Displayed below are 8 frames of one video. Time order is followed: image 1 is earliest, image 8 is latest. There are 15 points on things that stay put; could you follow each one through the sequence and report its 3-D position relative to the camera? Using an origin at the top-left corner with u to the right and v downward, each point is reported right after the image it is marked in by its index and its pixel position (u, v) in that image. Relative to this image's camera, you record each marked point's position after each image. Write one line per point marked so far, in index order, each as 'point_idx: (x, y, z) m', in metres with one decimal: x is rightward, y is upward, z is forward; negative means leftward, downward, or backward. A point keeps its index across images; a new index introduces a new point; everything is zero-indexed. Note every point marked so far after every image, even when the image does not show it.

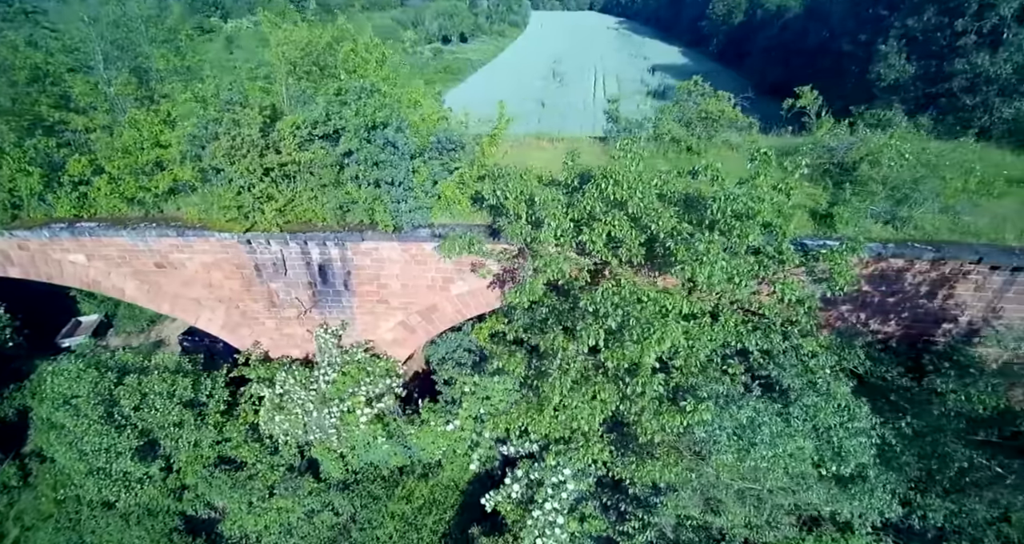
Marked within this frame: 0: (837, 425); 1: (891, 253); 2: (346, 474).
0: (+3.2, -1.5, +5.2) m
1: (+4.6, +0.2, +6.3) m
2: (-2.4, -3.0, +7.6) m
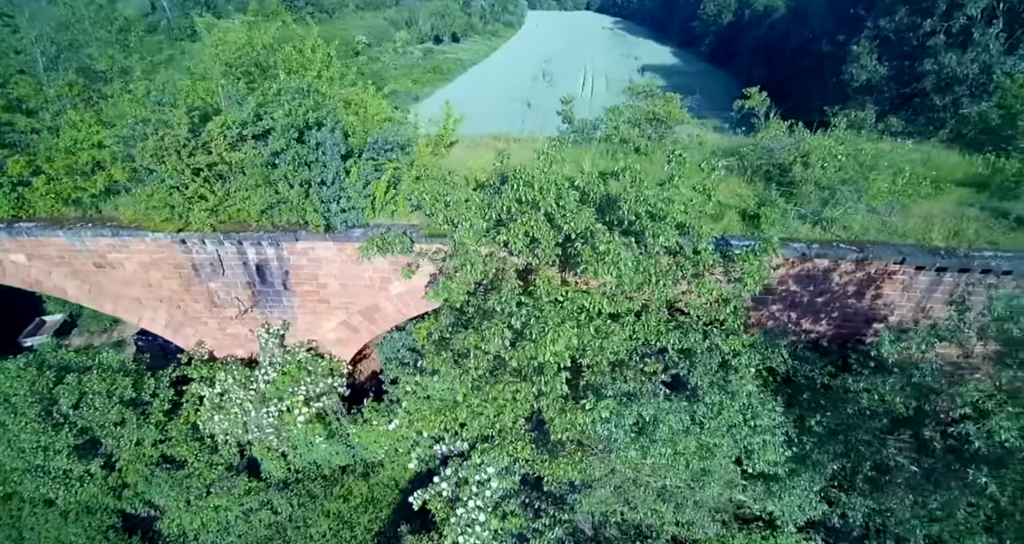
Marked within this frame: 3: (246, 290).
0: (+2.3, -1.5, +5.2) m
1: (+3.7, +0.2, +6.4) m
2: (-3.3, -3.0, +7.7) m
3: (-3.8, -0.3, +7.4) m
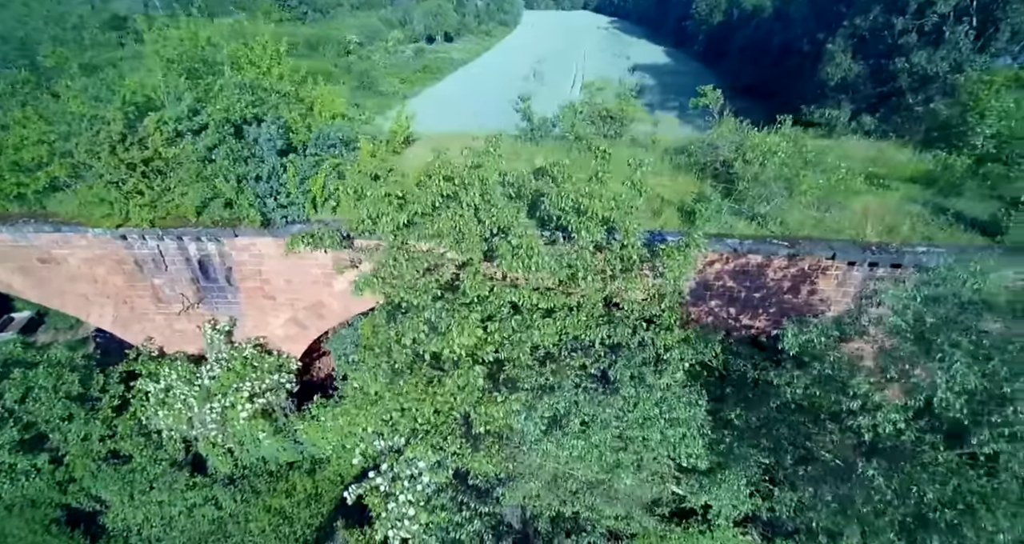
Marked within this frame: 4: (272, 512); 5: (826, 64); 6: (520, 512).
0: (+1.5, -1.5, +5.2) m
1: (+2.9, +0.3, +6.4) m
2: (-4.1, -2.9, +7.7) m
3: (-4.6, -0.2, +7.5) m
4: (-3.3, -3.3, +7.0) m
5: (+10.4, +6.9, +17.3) m
6: (+0.1, -2.9, +6.4) m
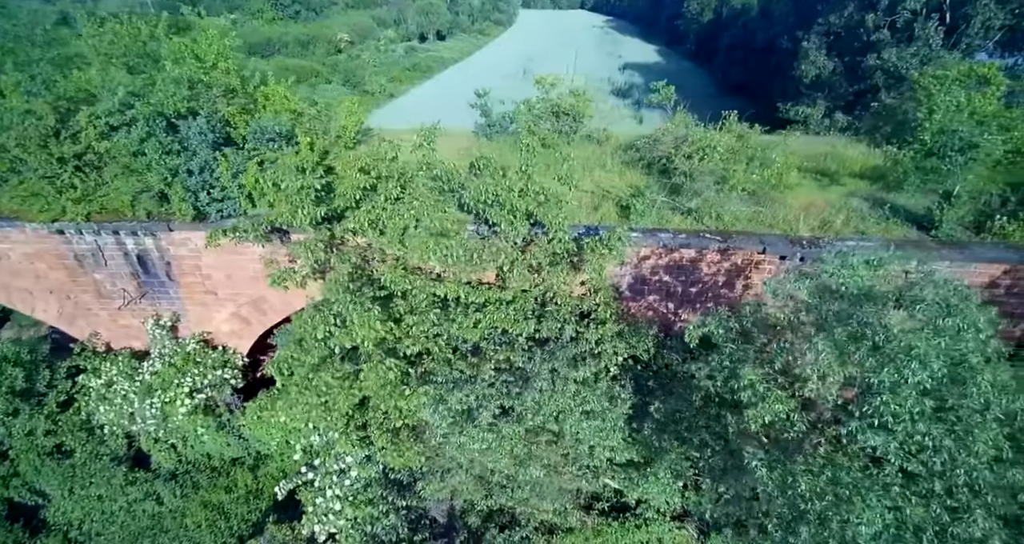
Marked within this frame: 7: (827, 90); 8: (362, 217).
0: (+0.7, -1.4, +5.2) m
1: (+2.0, +0.3, +6.4) m
2: (-4.9, -2.8, +7.7) m
3: (-5.4, -0.1, +7.5) m
4: (-4.1, -3.2, +7.0) m
5: (+9.6, +7.0, +17.3) m
6: (-0.8, -2.9, +6.4) m
7: (+10.2, +5.8, +16.7) m
8: (-1.5, +0.6, +5.4) m
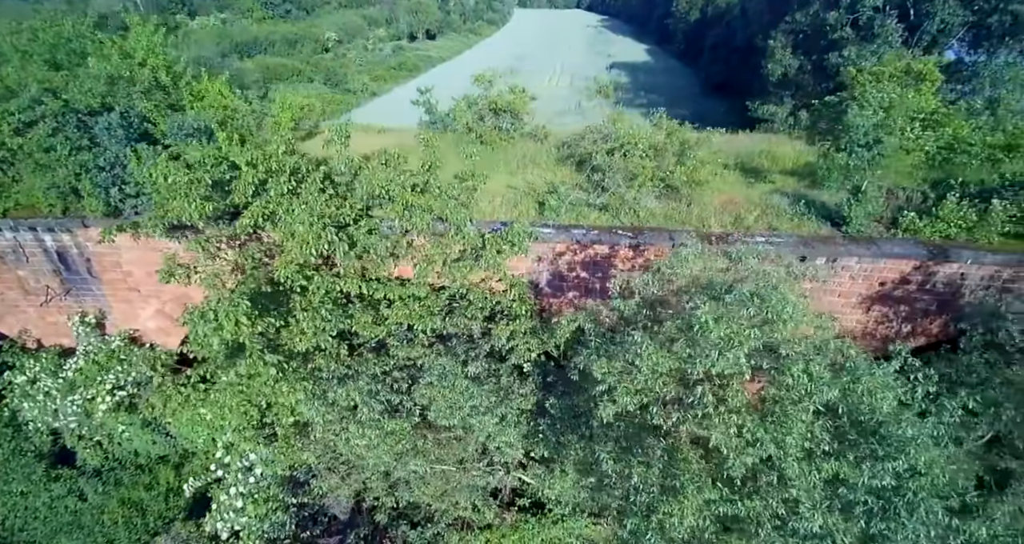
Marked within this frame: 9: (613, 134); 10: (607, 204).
0: (-0.4, -1.4, +5.2) m
1: (+0.9, +0.4, +6.4) m
2: (-6.0, -2.8, +7.7) m
3: (-6.5, -0.1, +7.4) m
4: (-5.2, -3.1, +7.0) m
5: (+8.5, +7.0, +17.2) m
6: (-1.9, -2.8, +6.3) m
7: (+9.1, +5.9, +16.6) m
8: (-2.6, +0.6, +5.3) m
9: (+1.5, +2.1, +7.9) m
10: (+1.3, +0.9, +6.9) m
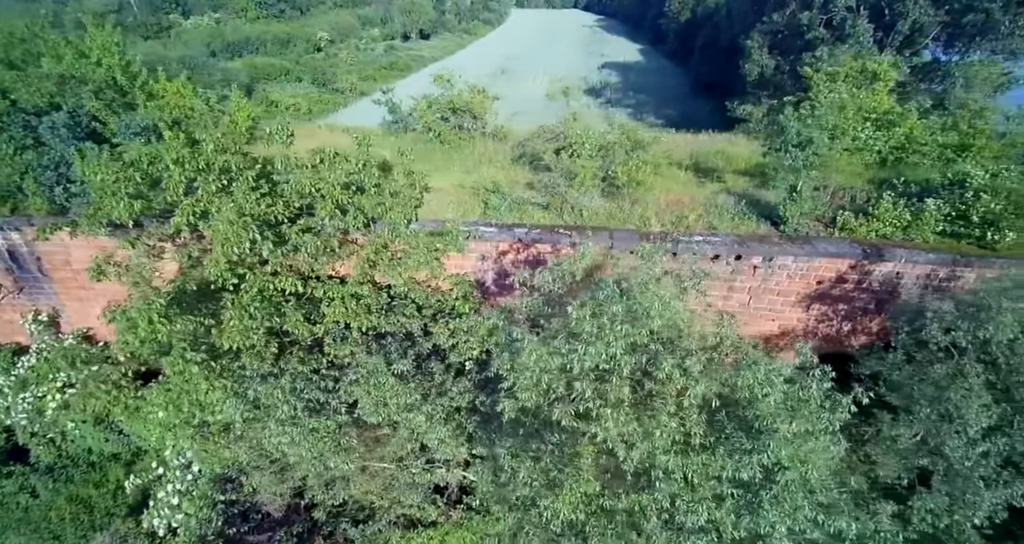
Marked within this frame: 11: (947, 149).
0: (-1.2, -1.3, +5.2) m
1: (+0.2, +0.4, +6.4) m
2: (-6.8, -2.8, +7.7) m
3: (-7.3, -0.1, +7.5) m
4: (-5.9, -3.1, +7.1) m
5: (+7.8, +7.0, +17.3) m
6: (-2.6, -2.8, +6.4) m
7: (+8.4, +5.9, +16.7) m
8: (-3.4, +0.6, +5.4) m
9: (+0.8, +2.1, +7.9) m
10: (+0.6, +0.9, +6.9) m
11: (+6.5, +1.8, +7.8) m
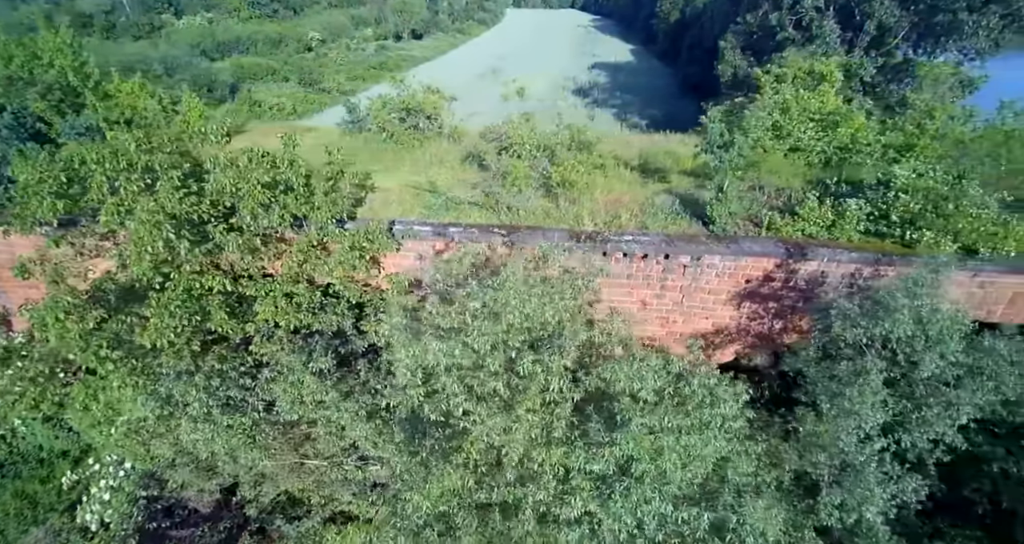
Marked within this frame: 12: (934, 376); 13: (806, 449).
0: (-2.0, -1.3, +5.3) m
1: (-0.6, +0.4, +6.5) m
2: (-7.6, -2.7, +7.8) m
3: (-8.1, 0.0, +7.6) m
4: (-6.8, -3.1, +7.2) m
5: (+7.0, +7.0, +17.4) m
6: (-3.4, -2.8, +6.5) m
7: (+7.5, +5.9, +16.7) m
8: (-4.2, +0.7, +5.5) m
9: (0.0, +2.1, +8.0) m
10: (-0.3, +0.9, +7.0) m
11: (+5.7, +1.9, +7.9) m
12: (+3.8, -0.9, +4.6) m
13: (+2.8, -1.7, +5.0) m
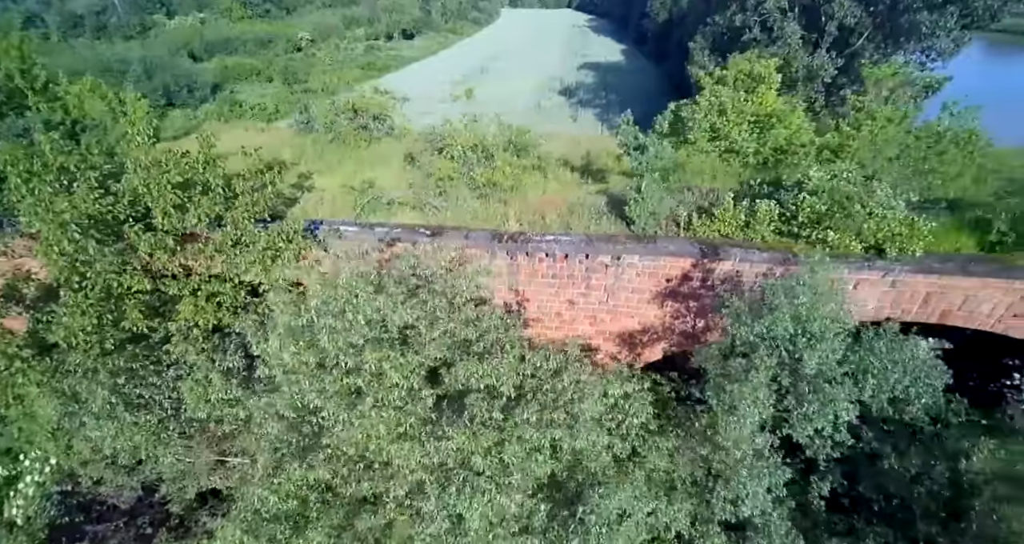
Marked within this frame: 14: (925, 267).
0: (-3.0, -1.3, +5.4) m
1: (-1.6, +0.4, +6.6) m
2: (-8.6, -2.7, +7.9) m
3: (-9.1, 0.0, +7.7) m
4: (-7.7, -3.1, +7.3) m
5: (+6.0, +7.1, +17.4) m
6: (-4.4, -2.8, +6.6) m
7: (+6.6, +5.9, +16.8) m
8: (-5.2, +0.7, +5.6) m
9: (-1.0, +2.1, +8.1) m
10: (-1.2, +0.9, +7.1) m
11: (+4.8, +1.9, +8.0) m
12: (+2.8, -0.9, +4.7) m
13: (+1.8, -1.7, +5.1) m
14: (+4.5, +0.1, +5.7) m
